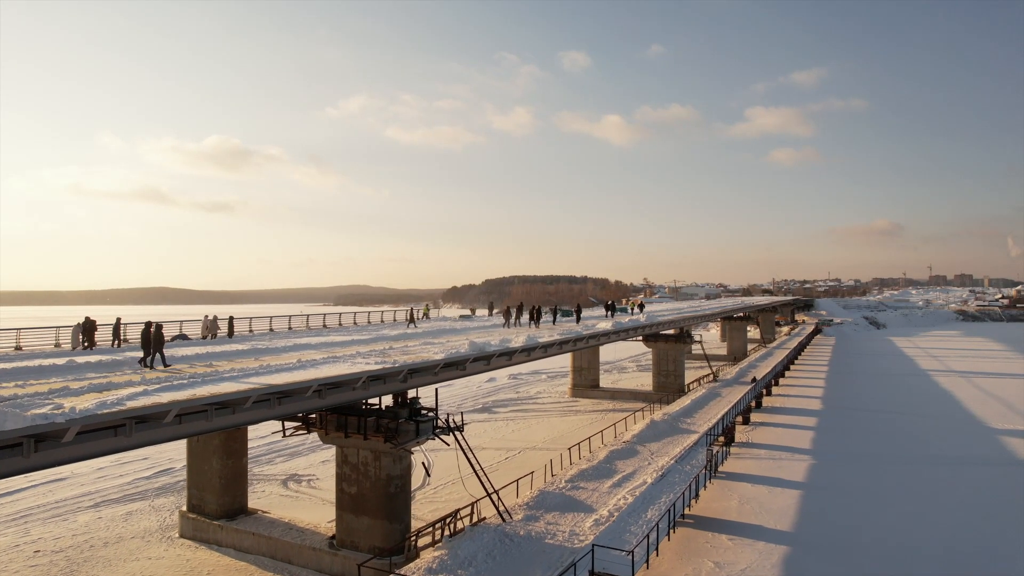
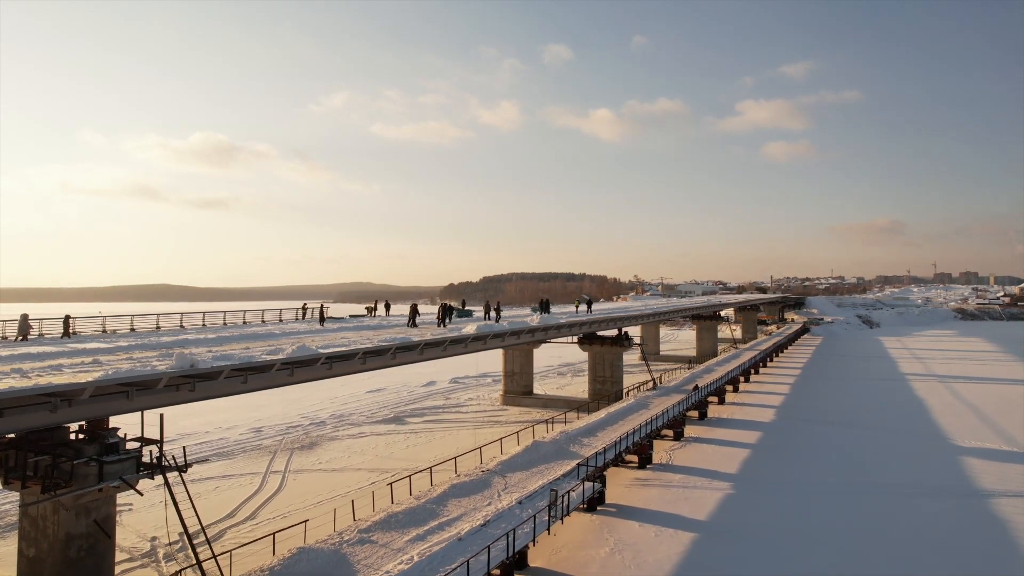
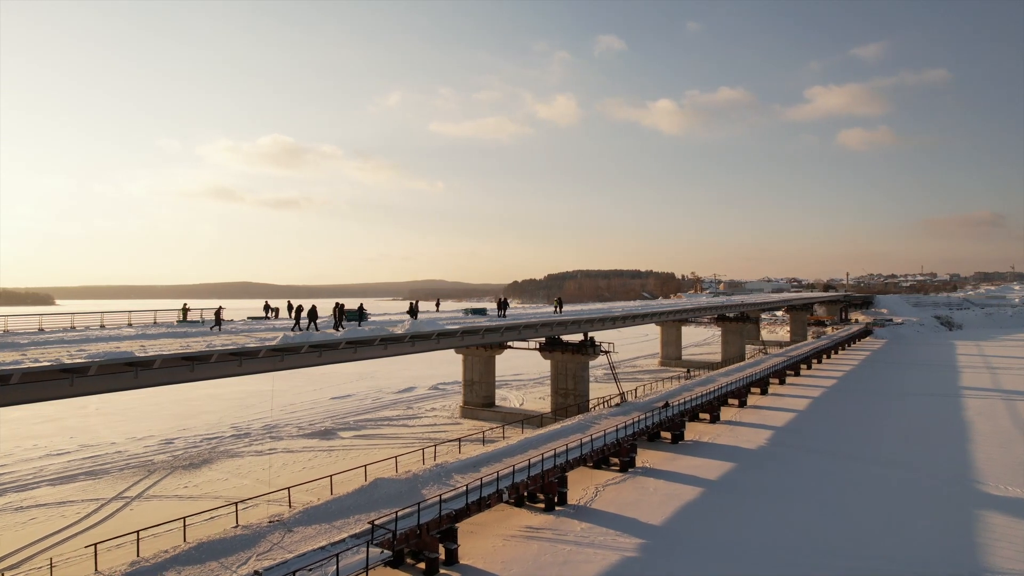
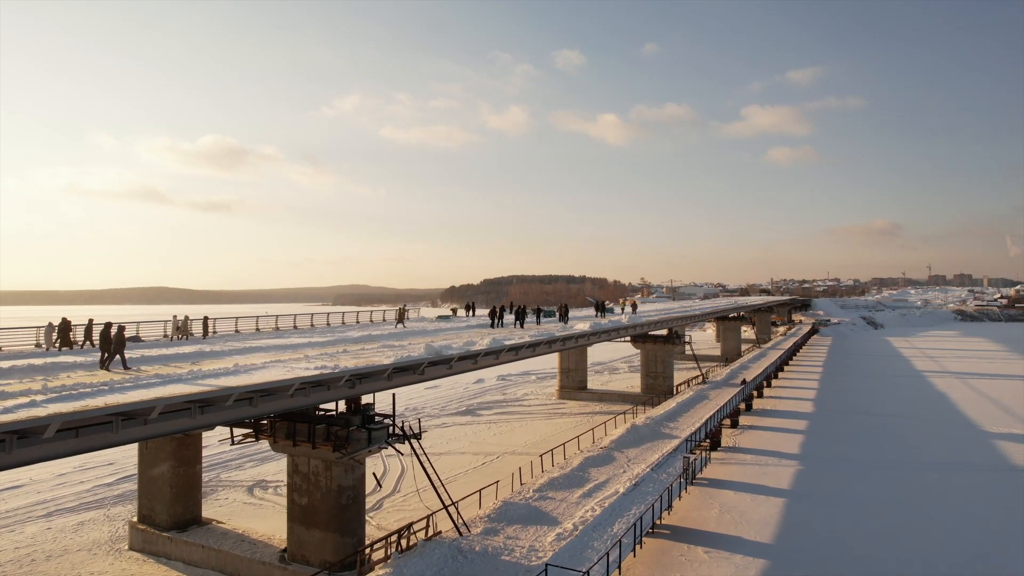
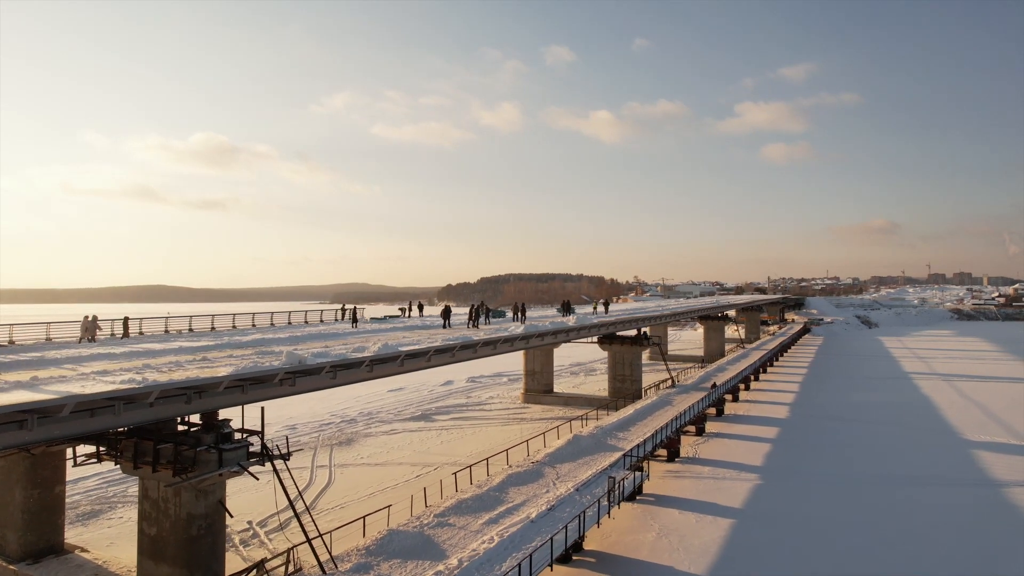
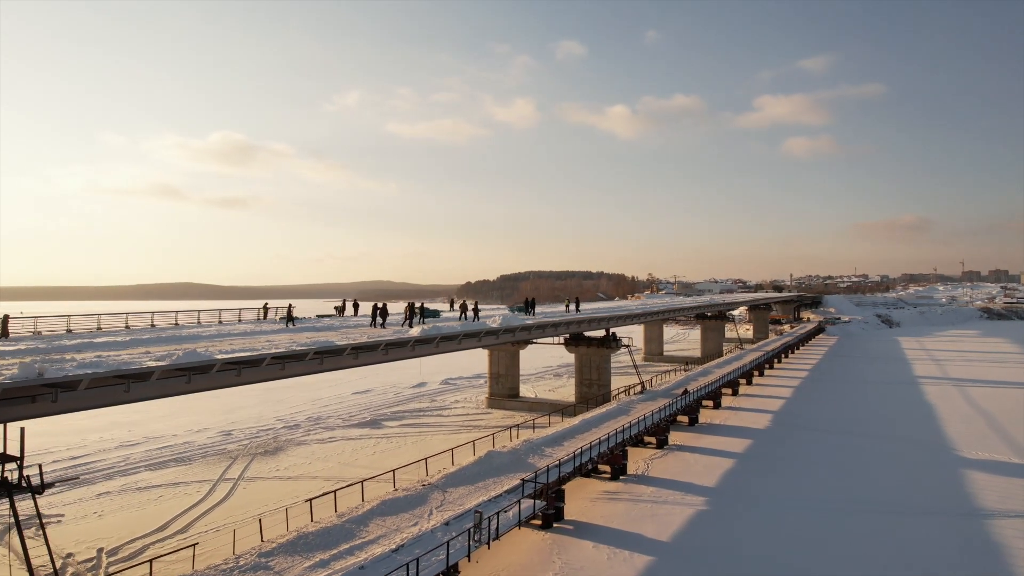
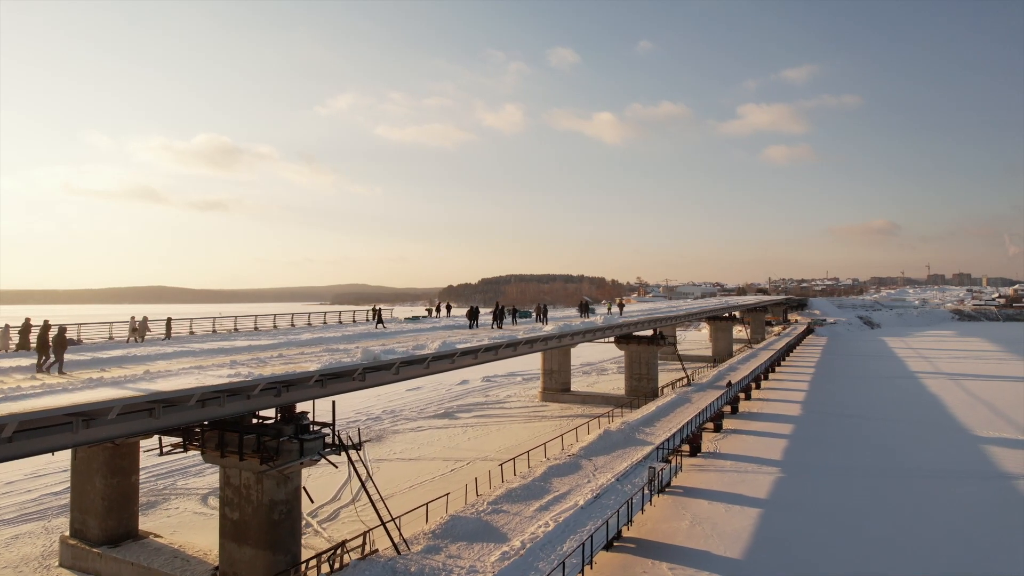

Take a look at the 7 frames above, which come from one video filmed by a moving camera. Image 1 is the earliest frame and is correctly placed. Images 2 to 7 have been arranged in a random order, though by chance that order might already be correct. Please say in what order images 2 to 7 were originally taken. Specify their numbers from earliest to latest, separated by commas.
4, 7, 5, 2, 6, 3
